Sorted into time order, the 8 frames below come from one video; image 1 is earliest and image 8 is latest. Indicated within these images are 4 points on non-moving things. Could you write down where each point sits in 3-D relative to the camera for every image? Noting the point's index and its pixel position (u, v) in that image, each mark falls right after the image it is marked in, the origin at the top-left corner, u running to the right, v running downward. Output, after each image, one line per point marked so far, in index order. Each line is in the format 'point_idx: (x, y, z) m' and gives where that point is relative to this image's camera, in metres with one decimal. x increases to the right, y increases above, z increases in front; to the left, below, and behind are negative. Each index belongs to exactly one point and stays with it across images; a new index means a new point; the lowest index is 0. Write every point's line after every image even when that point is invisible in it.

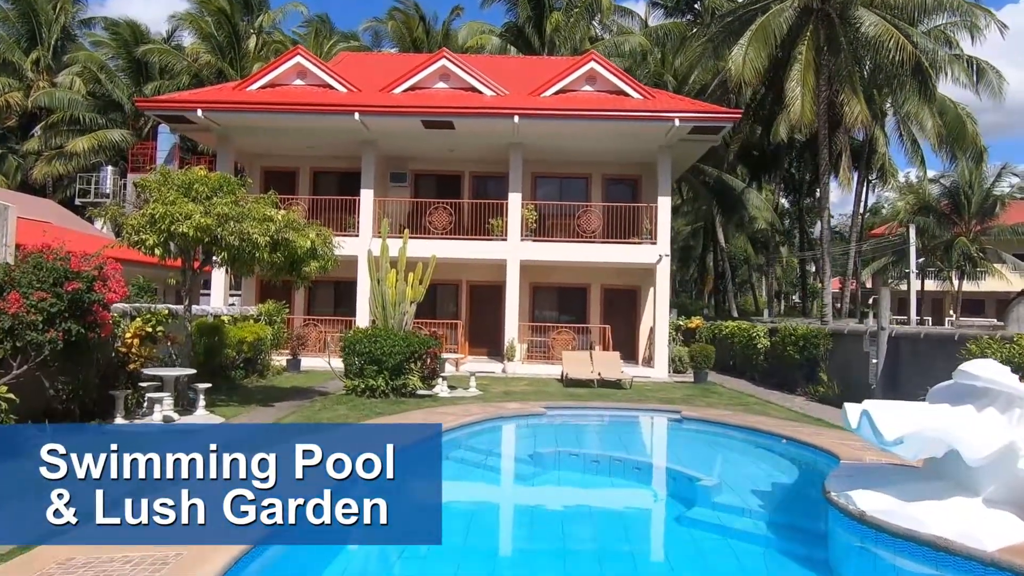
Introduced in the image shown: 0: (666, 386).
0: (+3.3, -2.1, +16.6) m
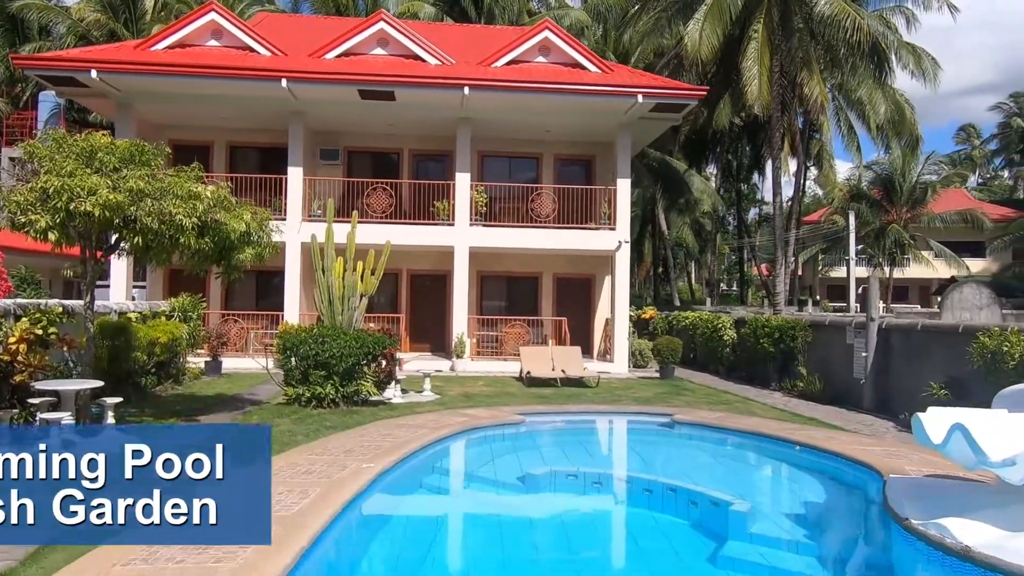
0: (+2.4, -1.9, +15.4) m
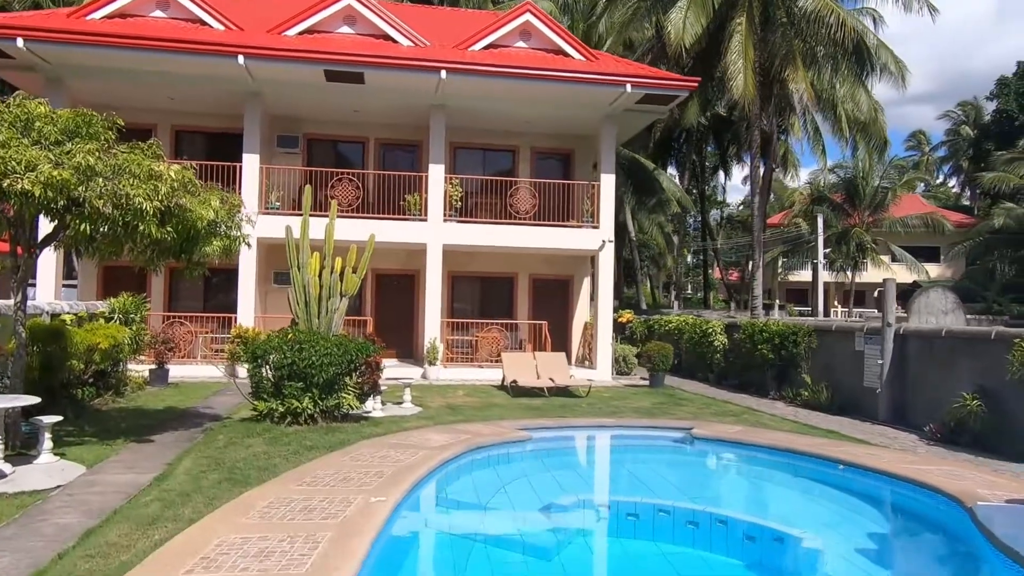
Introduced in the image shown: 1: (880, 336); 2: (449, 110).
0: (+2.1, -1.9, +14.4) m
1: (+5.7, -0.7, +11.9) m
2: (-1.4, +3.9, +16.9) m
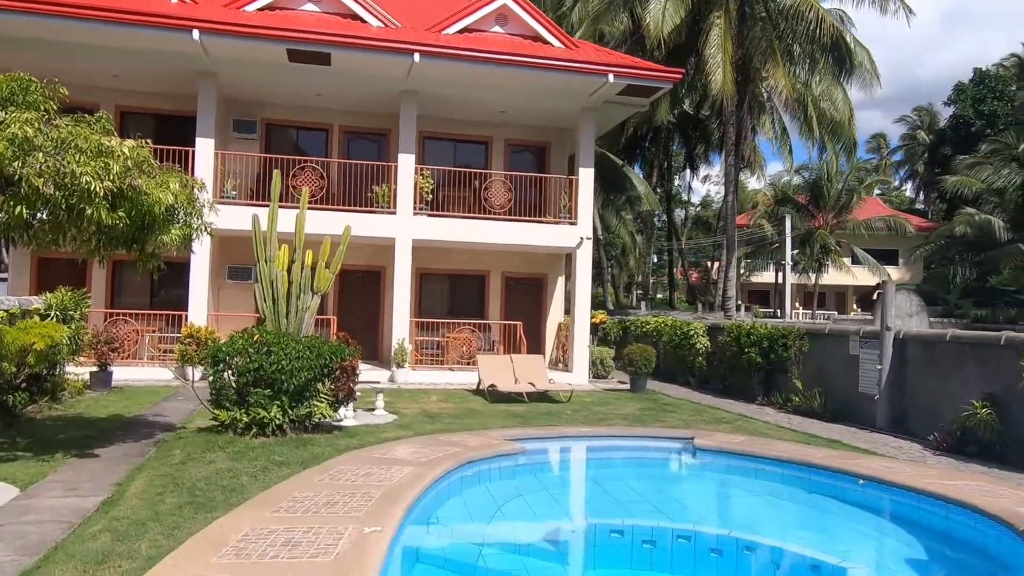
0: (+1.7, -1.9, +13.6) m
1: (+5.4, -0.8, +11.4) m
2: (-1.9, +4.0, +15.9) m
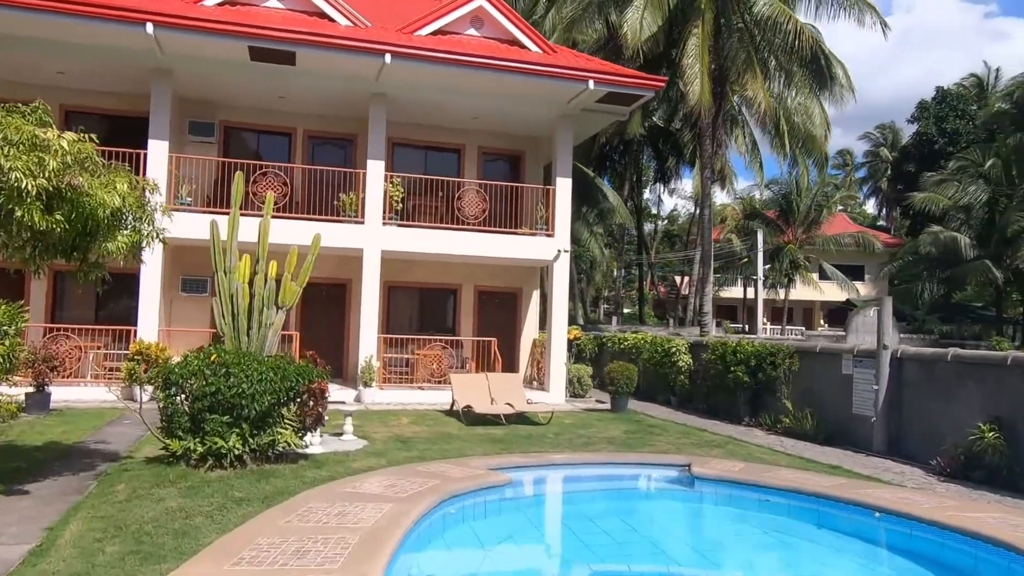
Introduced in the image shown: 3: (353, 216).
0: (+1.3, -2.2, +12.9) m
1: (+5.1, -1.0, +10.9) m
2: (-2.4, +3.7, +15.2) m
3: (-3.1, +1.4, +14.9) m
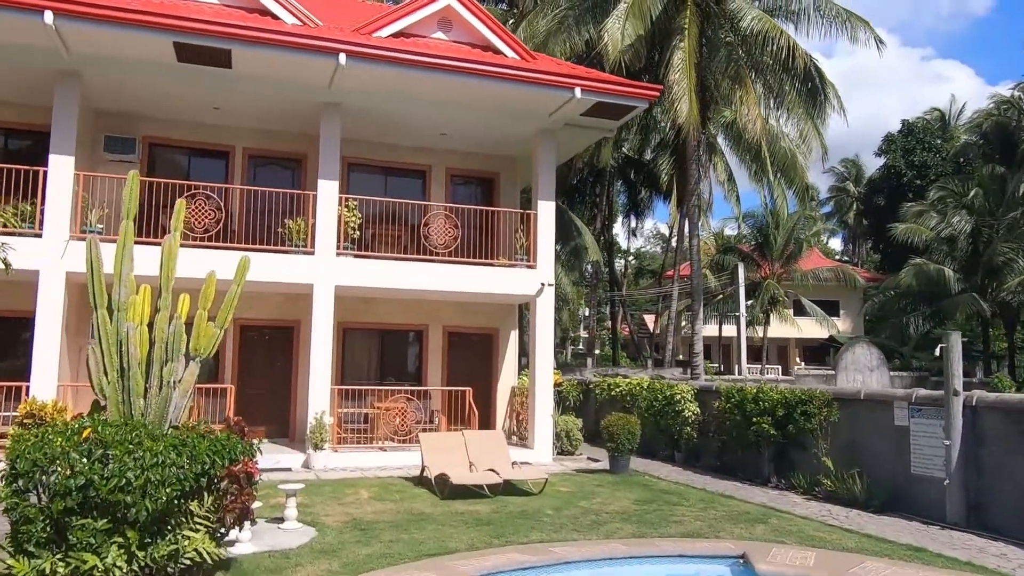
0: (+1.0, -2.7, +10.7) m
1: (+5.0, -1.4, +9.0) m
2: (-2.9, +3.0, +13.0) m
3: (-3.5, +0.7, +12.6) m
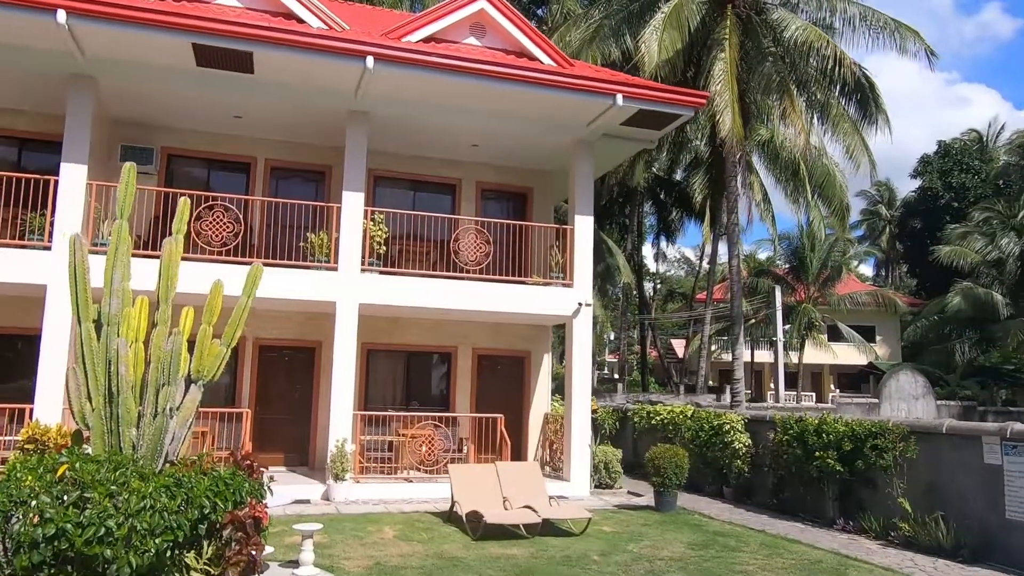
0: (+1.5, -3.0, +9.7) m
1: (+5.4, -1.6, +7.9) m
2: (-2.3, +2.7, +12.3) m
3: (-2.9, +0.4, +11.8) m
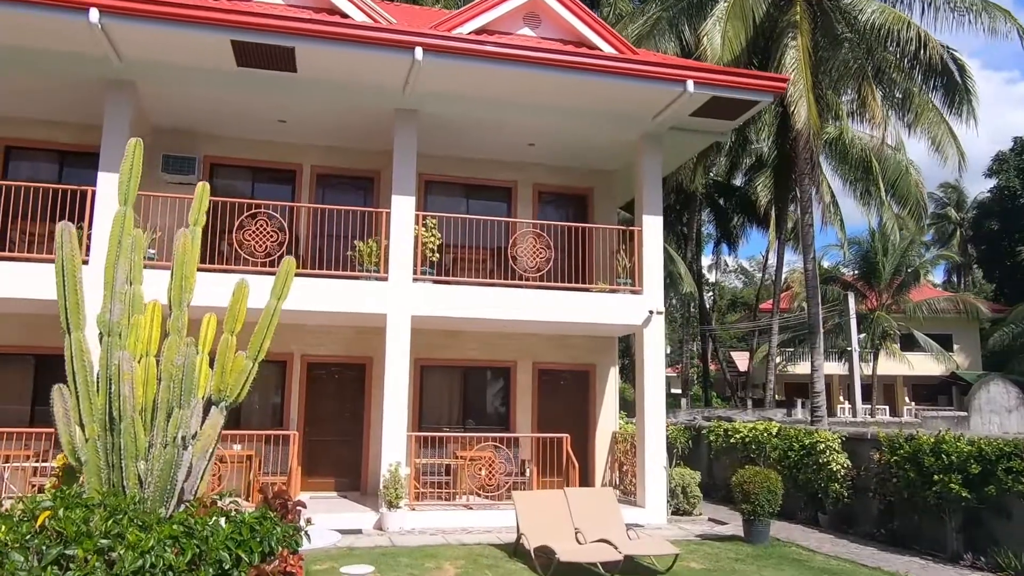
0: (+2.3, -3.0, +8.6) m
1: (+6.1, -1.5, +6.5) m
2: (-1.4, +2.5, +11.5) m
3: (-2.0, +0.2, +11.0) m
